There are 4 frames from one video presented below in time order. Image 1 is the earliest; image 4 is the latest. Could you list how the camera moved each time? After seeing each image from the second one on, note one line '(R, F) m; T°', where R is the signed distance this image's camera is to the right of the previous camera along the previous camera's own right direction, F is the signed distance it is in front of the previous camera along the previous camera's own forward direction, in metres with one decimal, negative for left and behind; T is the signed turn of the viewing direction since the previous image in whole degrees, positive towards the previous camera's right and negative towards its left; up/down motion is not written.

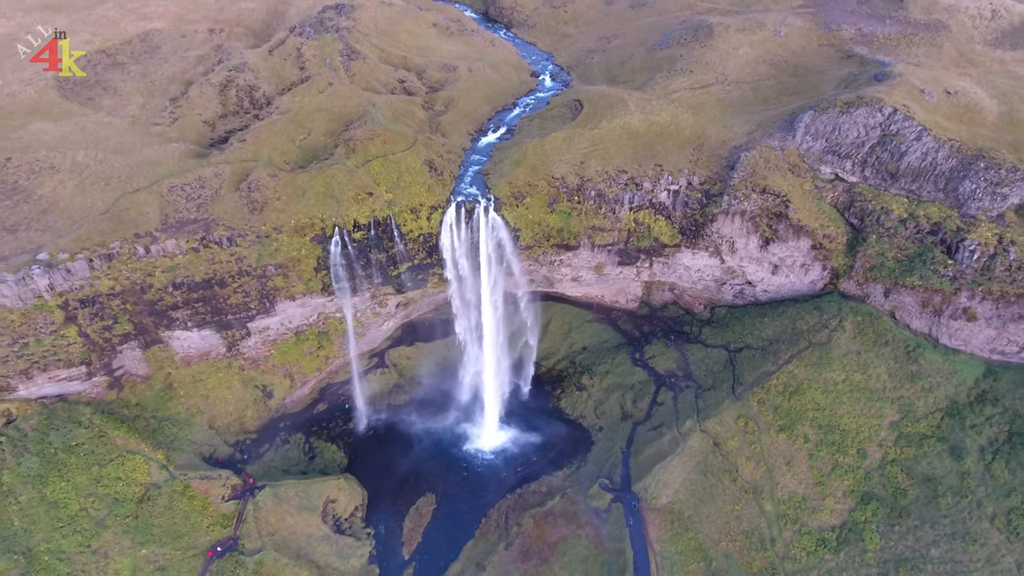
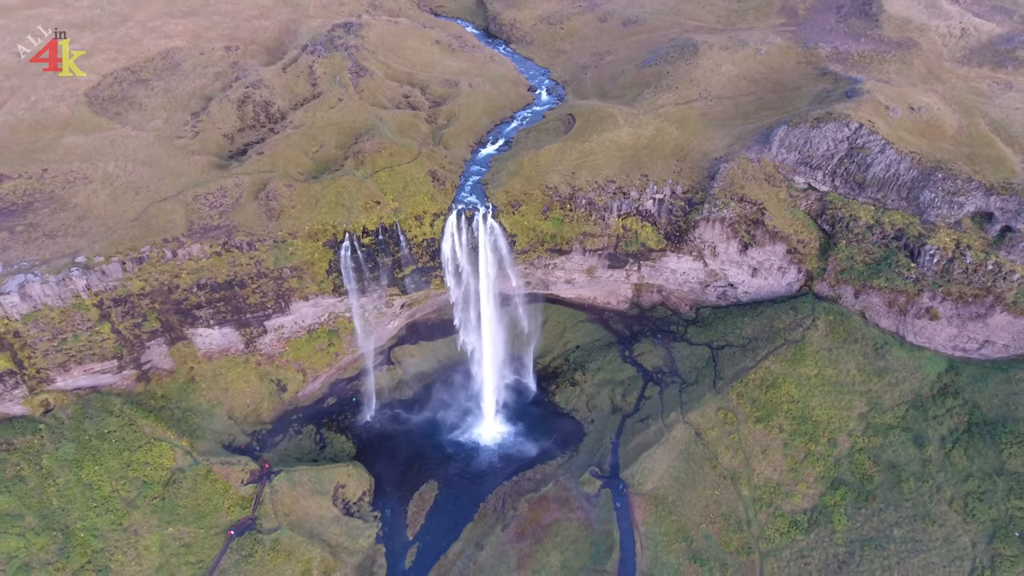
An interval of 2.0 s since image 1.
(+0.4, -3.0) m; 0°
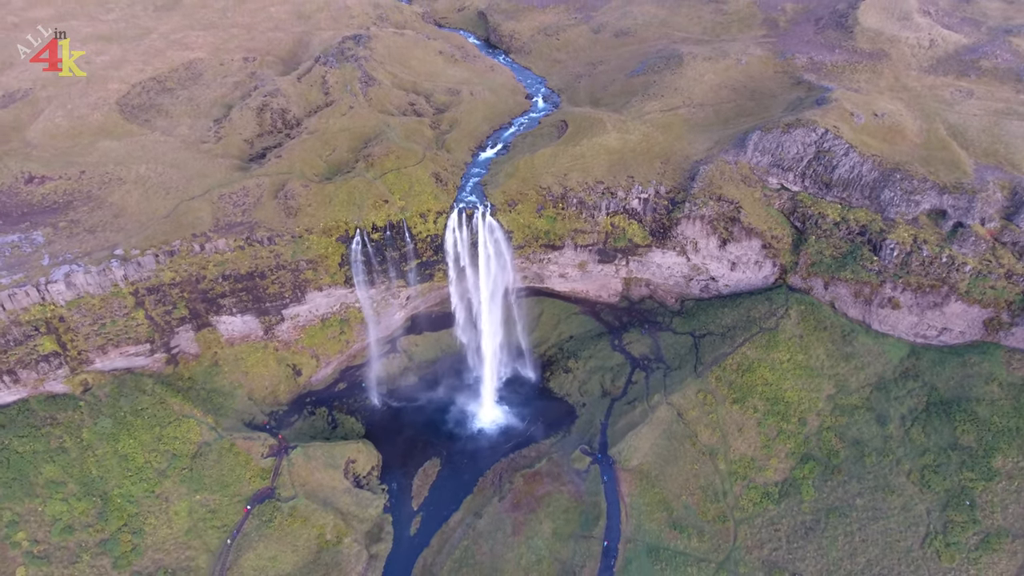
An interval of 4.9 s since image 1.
(+0.6, -3.7) m; 0°
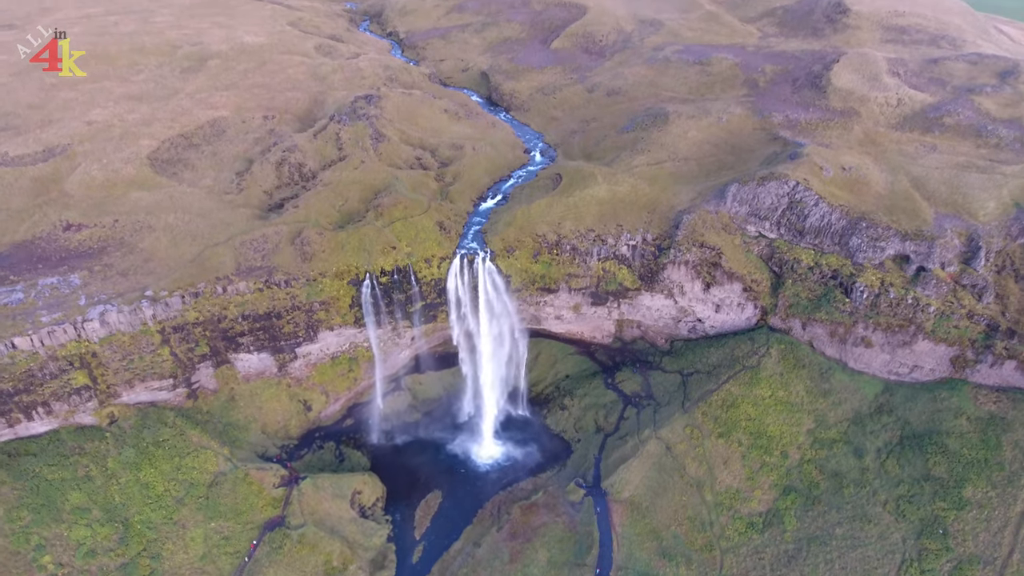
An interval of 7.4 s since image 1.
(+0.5, -3.4) m; 0°
